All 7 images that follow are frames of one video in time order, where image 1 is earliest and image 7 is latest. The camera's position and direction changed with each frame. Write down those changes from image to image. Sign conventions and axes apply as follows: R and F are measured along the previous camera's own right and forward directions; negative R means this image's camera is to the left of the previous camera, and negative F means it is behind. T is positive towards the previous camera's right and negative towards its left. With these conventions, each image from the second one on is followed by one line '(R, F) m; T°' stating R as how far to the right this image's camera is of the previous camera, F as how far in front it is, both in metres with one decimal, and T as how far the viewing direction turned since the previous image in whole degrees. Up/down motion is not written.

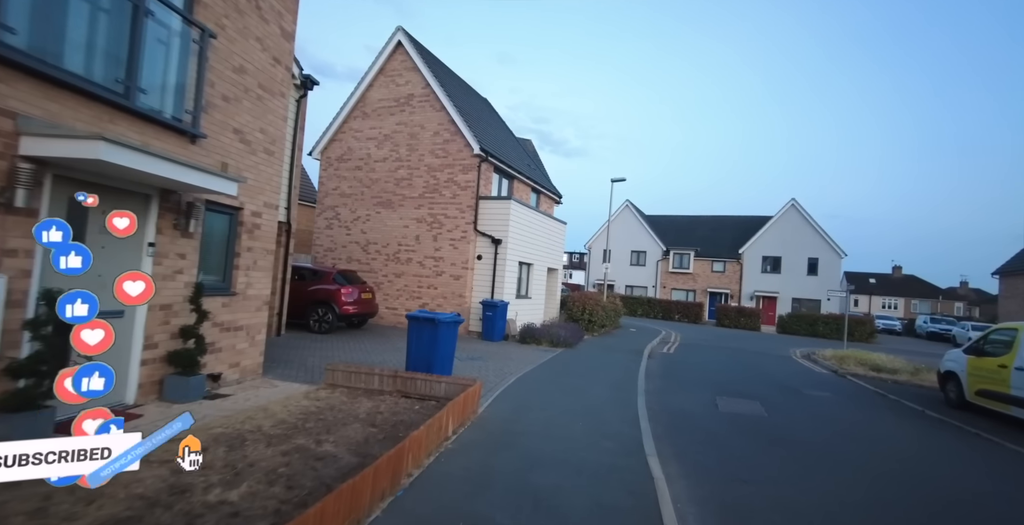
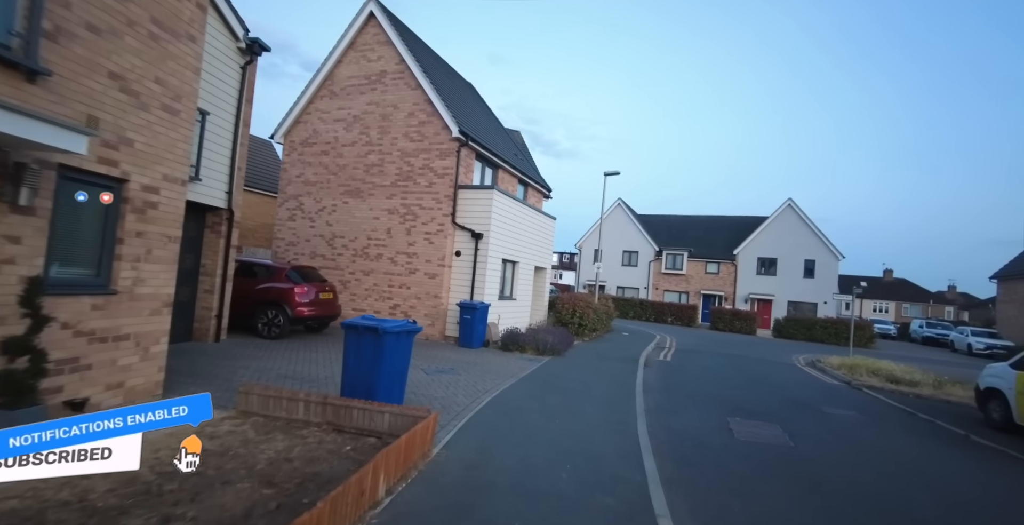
(+0.2, +1.6) m; +1°
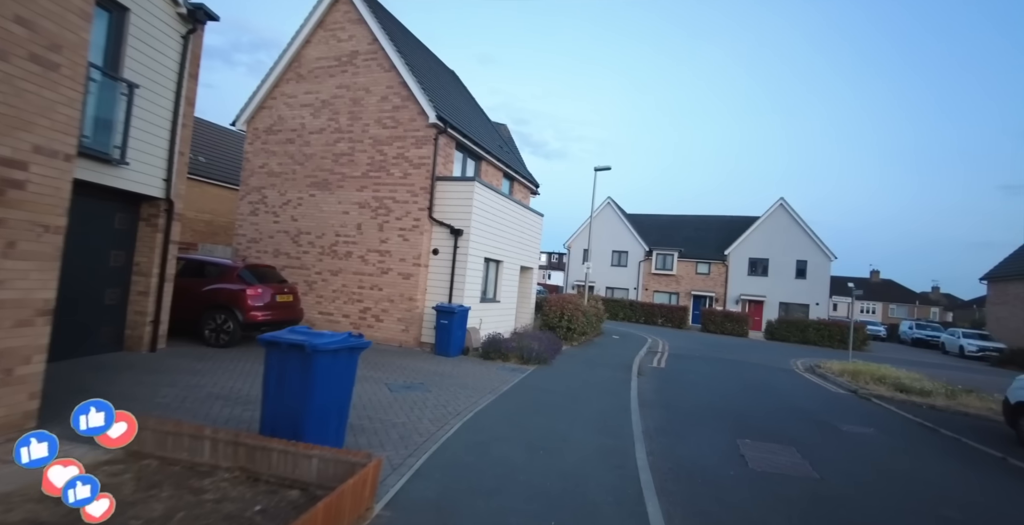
(+0.1, +1.1) m; +1°
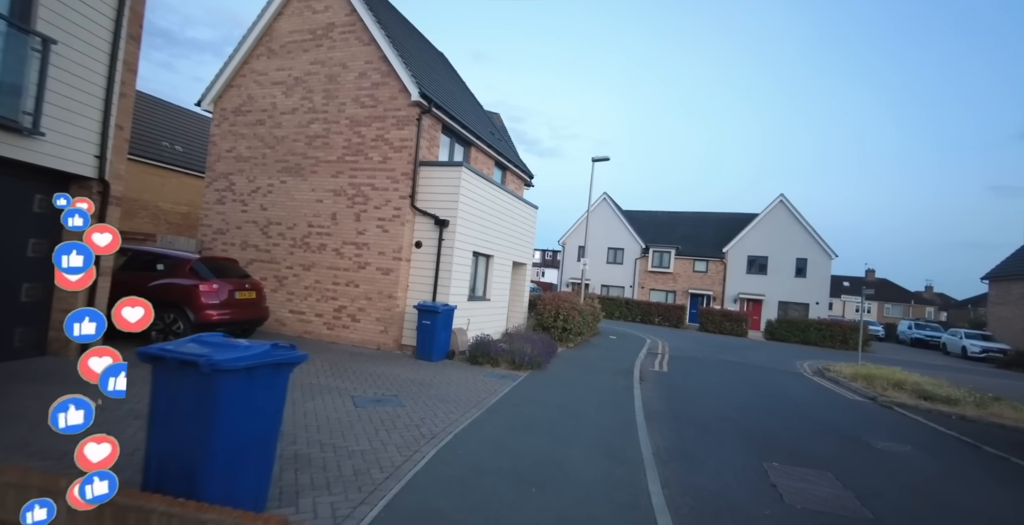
(+0.1, +1.1) m; +1°
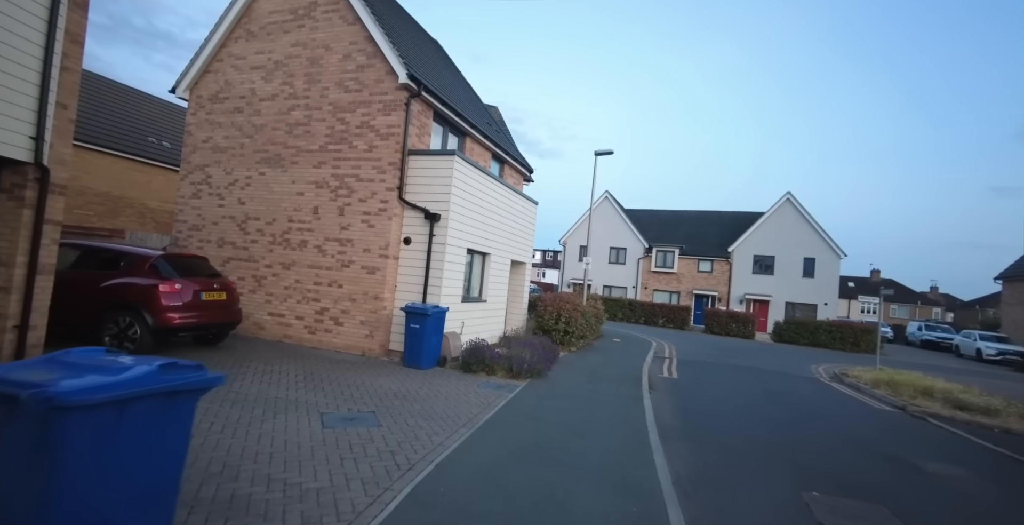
(+0.1, +0.9) m; 0°
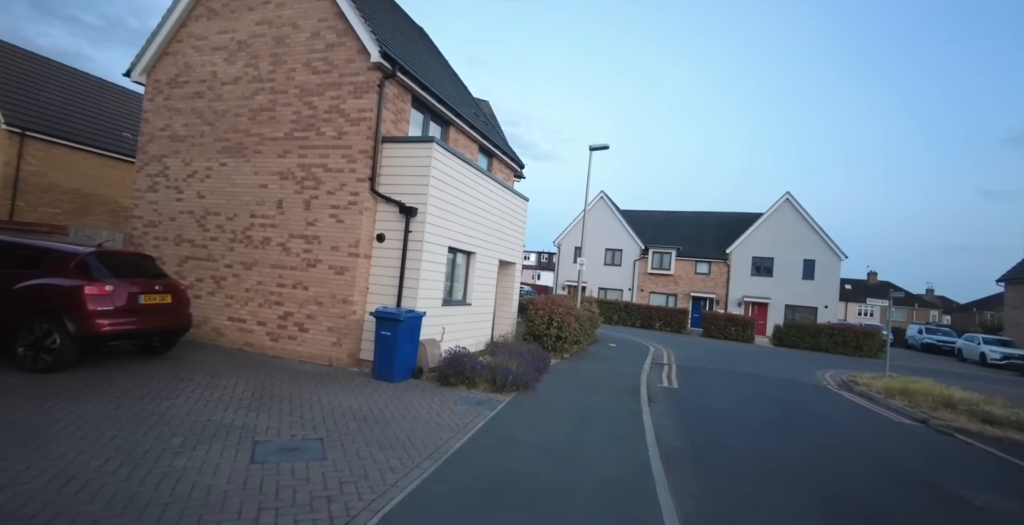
(+0.2, +1.0) m; 0°
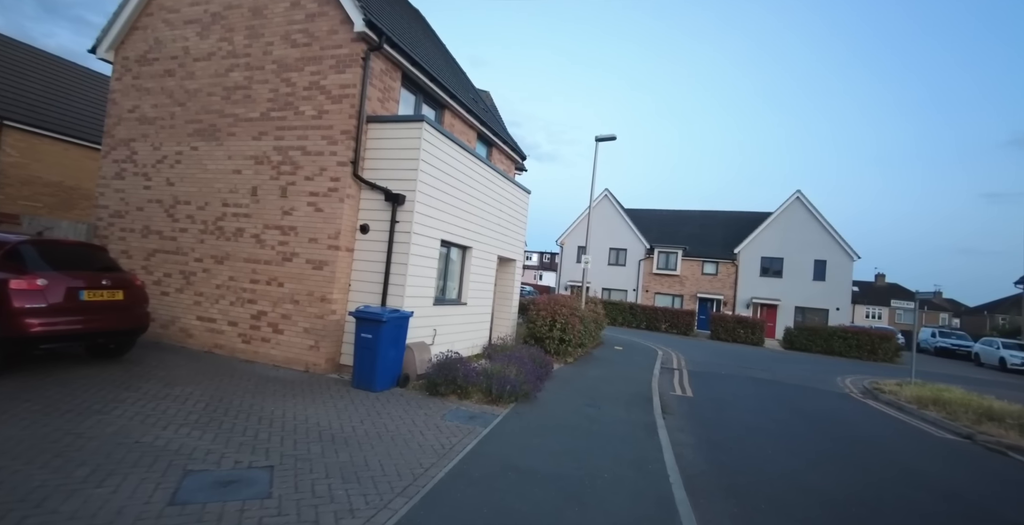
(+0.1, +0.9) m; 0°
